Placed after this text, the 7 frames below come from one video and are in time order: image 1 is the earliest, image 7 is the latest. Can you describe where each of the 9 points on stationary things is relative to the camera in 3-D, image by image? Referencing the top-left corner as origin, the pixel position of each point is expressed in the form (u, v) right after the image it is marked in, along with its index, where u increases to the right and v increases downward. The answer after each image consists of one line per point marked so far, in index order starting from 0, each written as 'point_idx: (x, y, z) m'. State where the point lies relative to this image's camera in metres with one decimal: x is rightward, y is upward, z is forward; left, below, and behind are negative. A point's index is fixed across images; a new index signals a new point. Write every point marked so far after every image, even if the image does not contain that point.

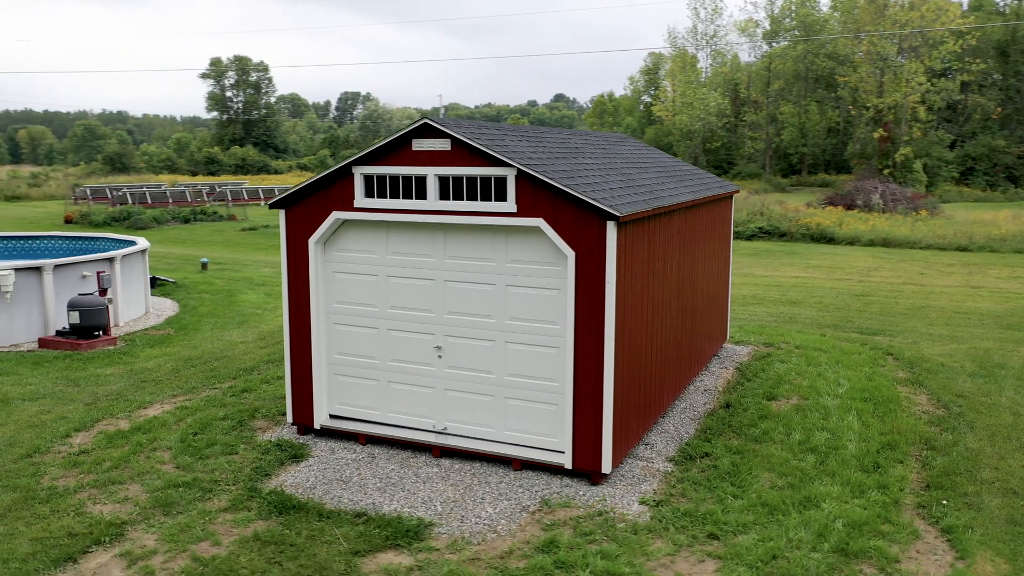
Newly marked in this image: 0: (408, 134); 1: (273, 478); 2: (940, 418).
0: (-0.8, +1.3, +6.8) m
1: (-2.0, -1.6, +6.8) m
2: (+4.6, -1.4, +8.8) m
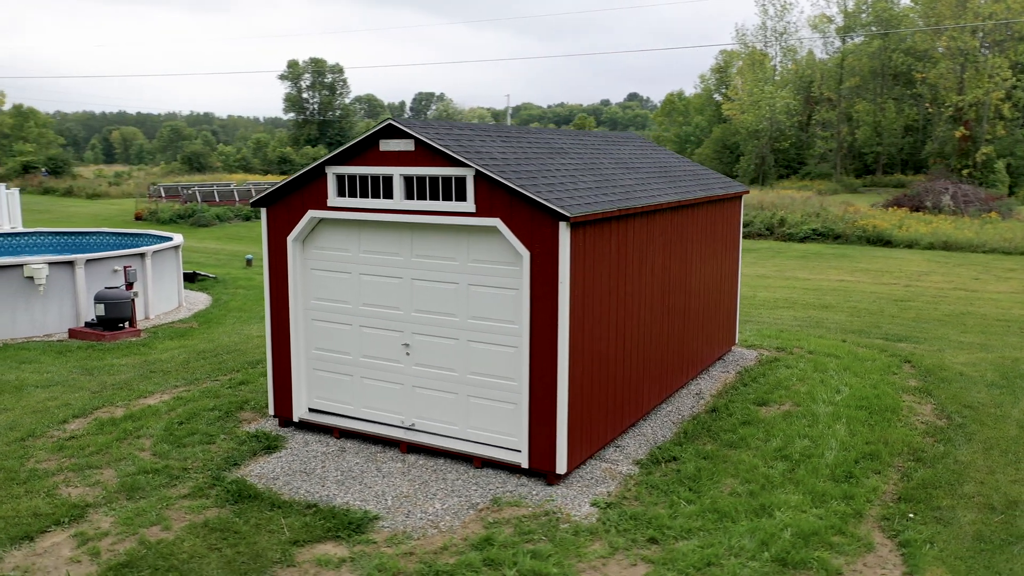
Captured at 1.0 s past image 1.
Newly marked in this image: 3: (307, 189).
0: (-1.2, +1.3, +7.0) m
1: (-2.3, -1.5, +7.1) m
2: (+4.4, -1.5, +8.4) m
3: (-1.9, +0.9, +7.6) m
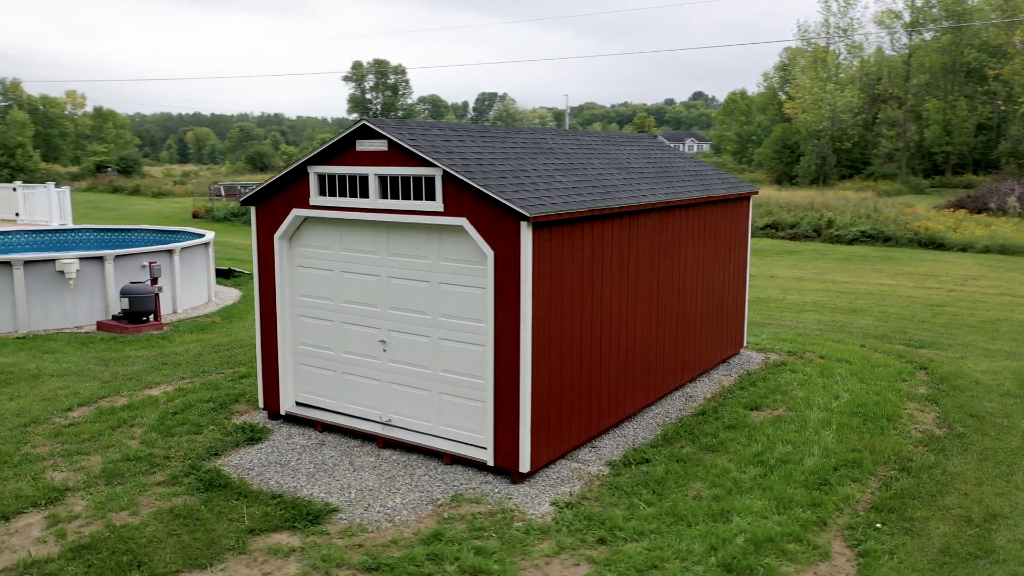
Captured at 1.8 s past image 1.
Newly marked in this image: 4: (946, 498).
0: (-1.4, +1.3, +7.1) m
1: (-2.6, -1.5, +7.3) m
2: (+4.2, -1.5, +8.2) m
3: (-2.1, +0.9, +7.8) m
4: (+3.6, -1.8, +6.8) m
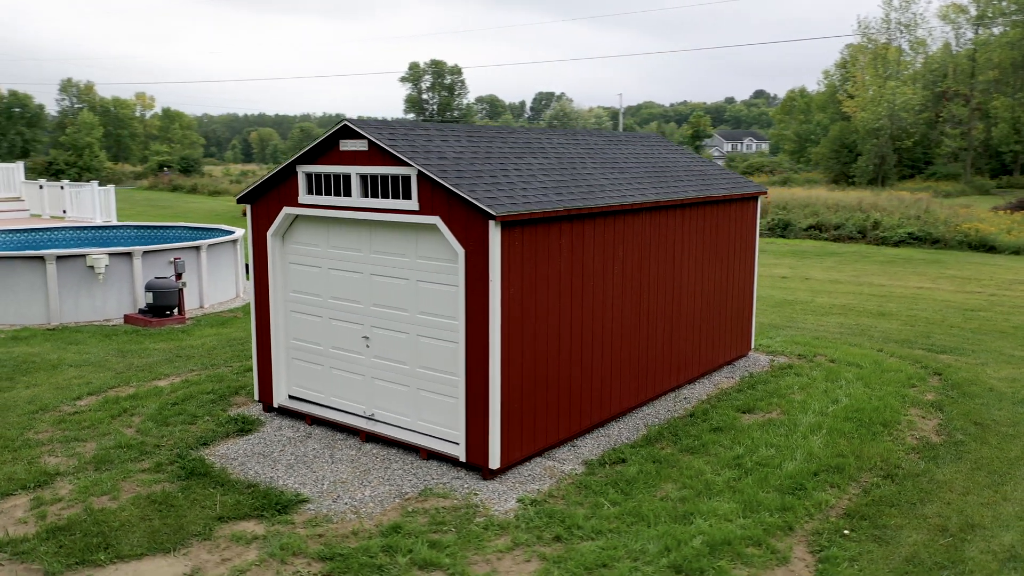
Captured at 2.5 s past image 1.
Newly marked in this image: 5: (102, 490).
0: (-1.6, +1.4, +7.3) m
1: (-2.8, -1.5, +7.5) m
2: (+4.0, -1.5, +7.9) m
3: (-2.2, +1.0, +8.0) m
4: (+3.4, -1.8, +6.6) m
5: (-3.3, -1.6, +6.5) m
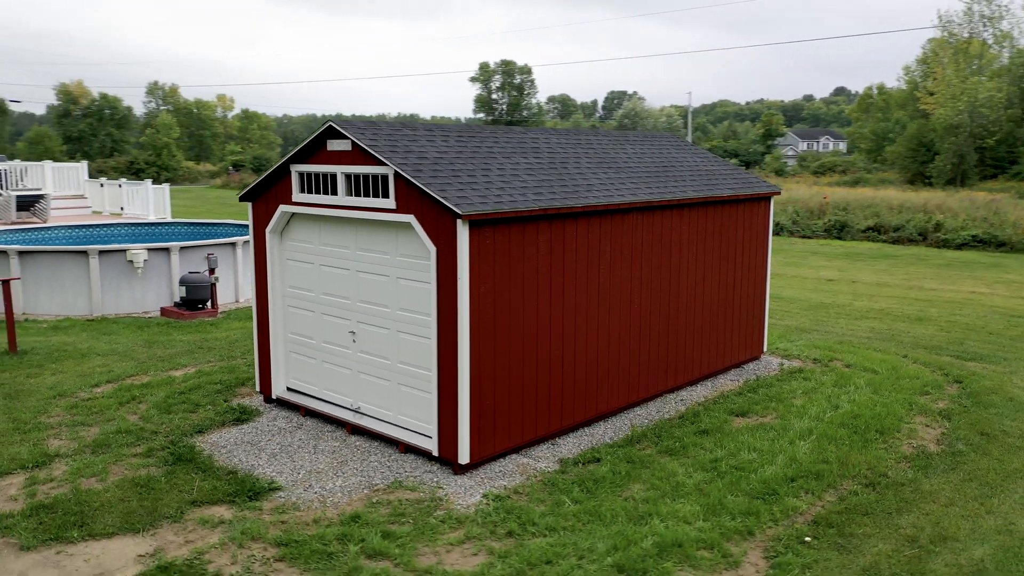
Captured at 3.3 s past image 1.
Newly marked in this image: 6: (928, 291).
0: (-1.8, +1.4, +7.5) m
1: (-3.0, -1.4, +7.9) m
2: (+3.9, -1.6, +7.7) m
3: (-2.4, +1.0, +8.3) m
4: (+3.1, -1.8, +6.4) m
5: (-3.6, -1.6, +6.9) m
6: (+9.4, -0.1, +18.5) m
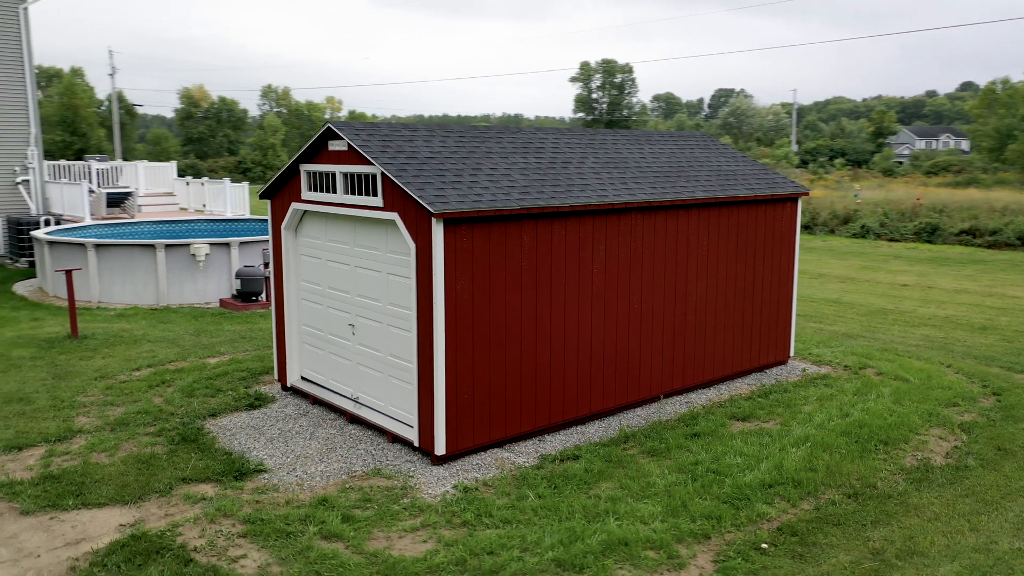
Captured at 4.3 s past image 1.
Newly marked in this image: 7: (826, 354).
0: (-1.8, +1.5, +7.9) m
1: (-3.1, -1.3, +8.4) m
2: (+3.7, -1.6, +7.3) m
3: (-2.3, +1.1, +8.7) m
4: (+2.8, -1.8, +6.2) m
5: (-3.7, -1.5, +7.5) m
6: (+10.6, -0.2, +17.4) m
7: (+4.4, -0.9, +11.4) m
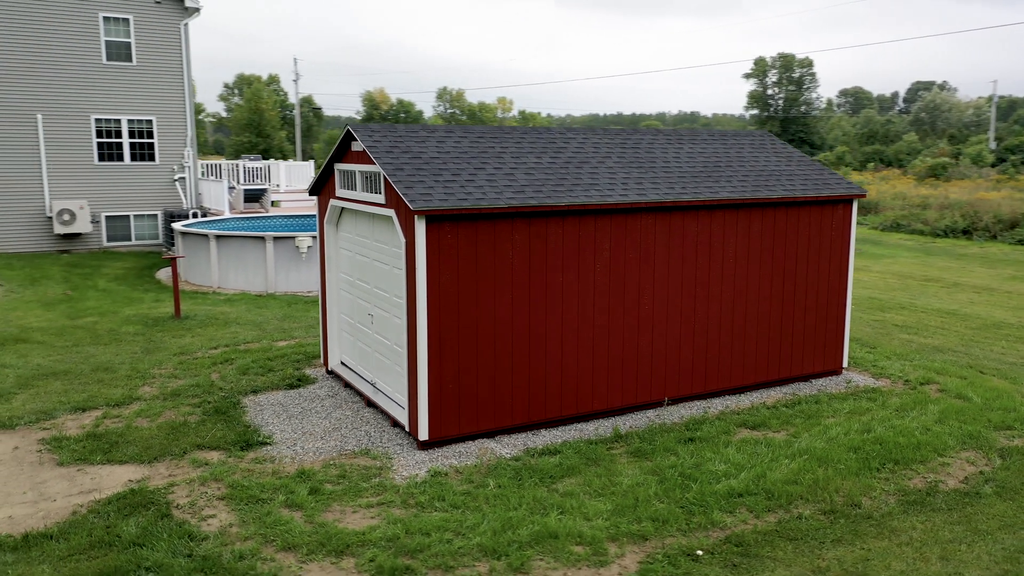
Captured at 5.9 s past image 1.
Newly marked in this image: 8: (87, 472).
0: (-1.7, +1.6, +8.4) m
1: (-2.9, -1.2, +9.2) m
2: (+3.5, -1.7, +6.8) m
3: (-2.1, +1.2, +9.3) m
4: (+2.3, -1.9, +5.9) m
5: (-3.8, -1.3, +8.5) m
6: (+12.3, -0.5, +15.3) m
7: (+5.0, -1.0, +10.6) m
8: (-3.7, -1.6, +7.1) m
